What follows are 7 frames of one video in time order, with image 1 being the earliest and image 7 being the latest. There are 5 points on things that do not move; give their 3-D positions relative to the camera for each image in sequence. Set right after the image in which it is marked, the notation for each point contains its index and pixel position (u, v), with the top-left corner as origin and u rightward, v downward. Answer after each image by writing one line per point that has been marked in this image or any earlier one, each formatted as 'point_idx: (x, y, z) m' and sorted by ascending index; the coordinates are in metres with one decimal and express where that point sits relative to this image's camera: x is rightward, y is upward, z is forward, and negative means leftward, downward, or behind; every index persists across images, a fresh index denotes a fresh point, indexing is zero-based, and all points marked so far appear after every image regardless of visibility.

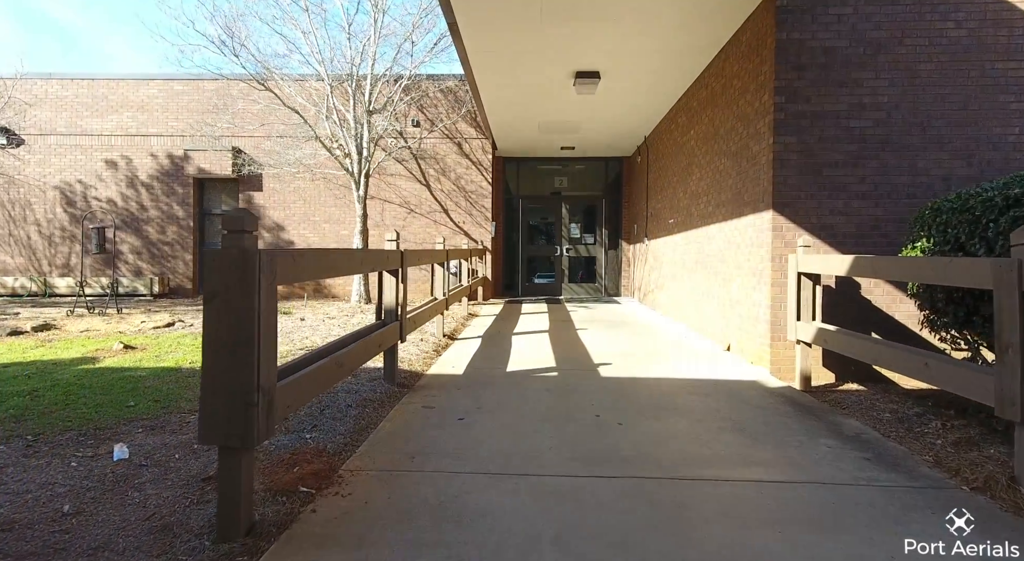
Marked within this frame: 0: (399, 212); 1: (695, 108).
0: (-2.5, +1.5, +12.1) m
1: (+2.6, +2.4, +7.7) m
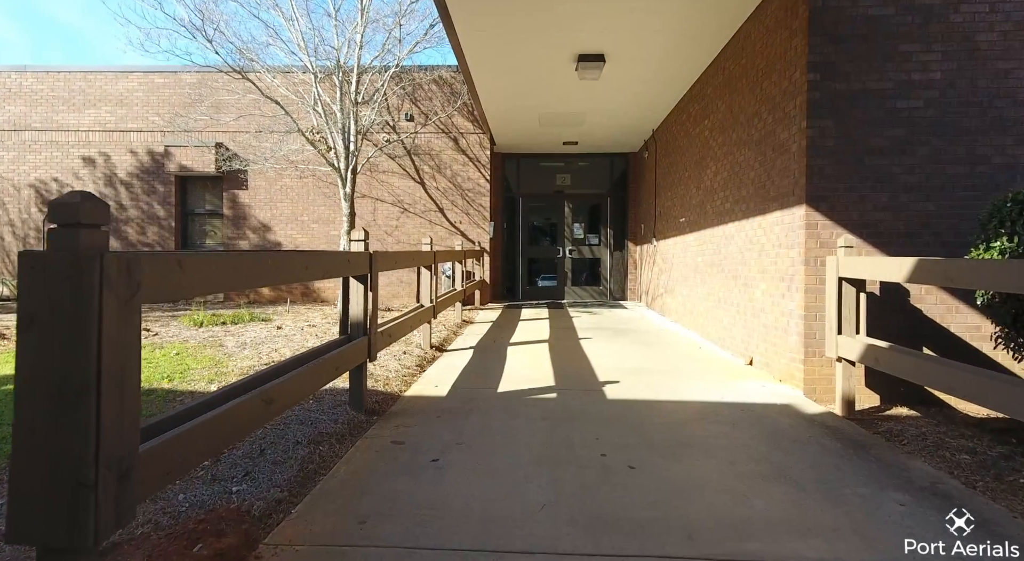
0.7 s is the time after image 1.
0: (-2.5, +1.4, +11.4) m
1: (+2.5, +2.4, +7.0) m
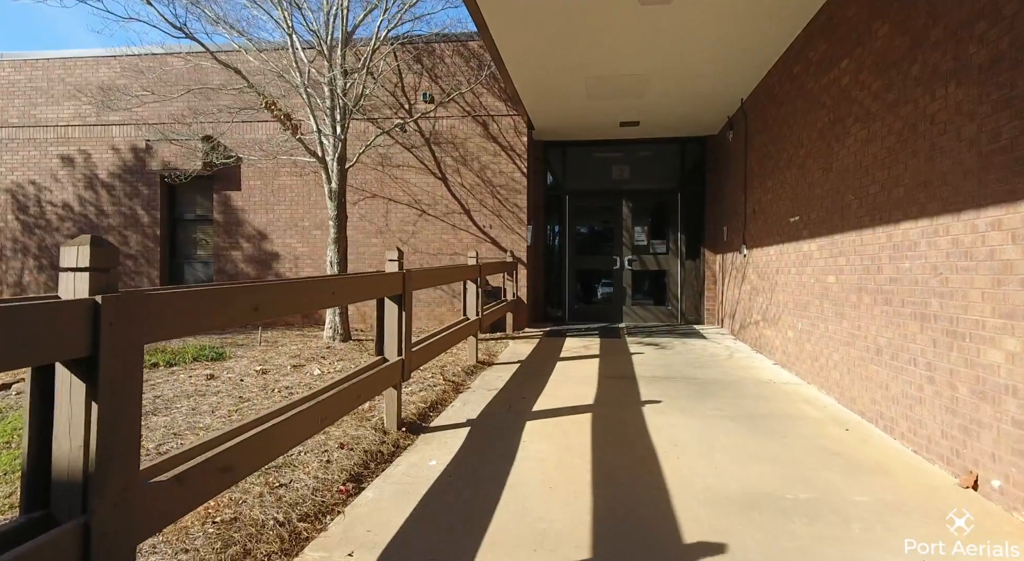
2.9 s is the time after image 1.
0: (-1.8, +1.1, +9.4) m
1: (+2.8, +2.1, +4.4) m
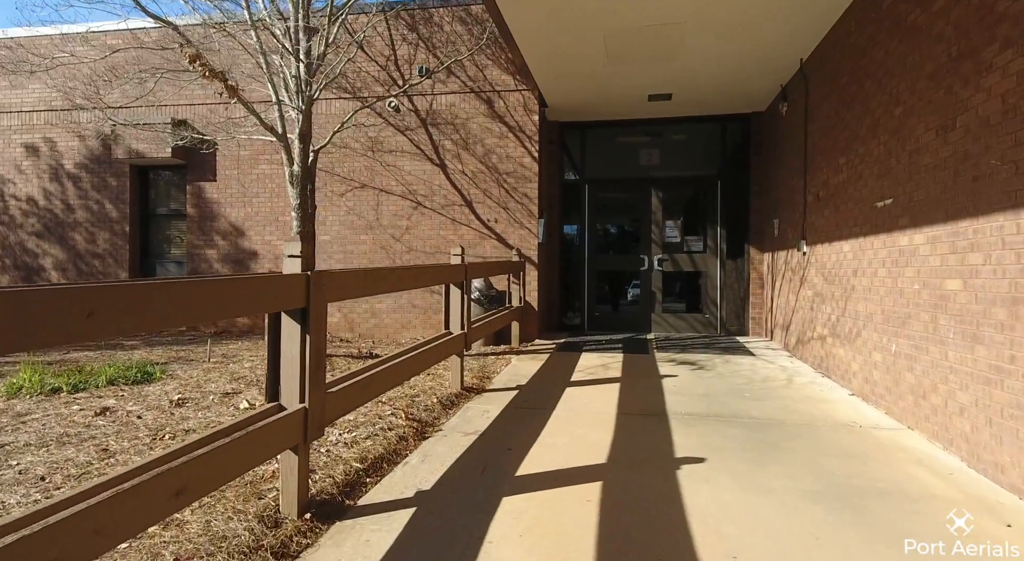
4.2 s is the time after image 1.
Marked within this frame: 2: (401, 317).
0: (-1.7, +1.1, +8.2) m
1: (+2.6, +2.1, +3.0) m
2: (-1.6, -0.5, +8.0) m
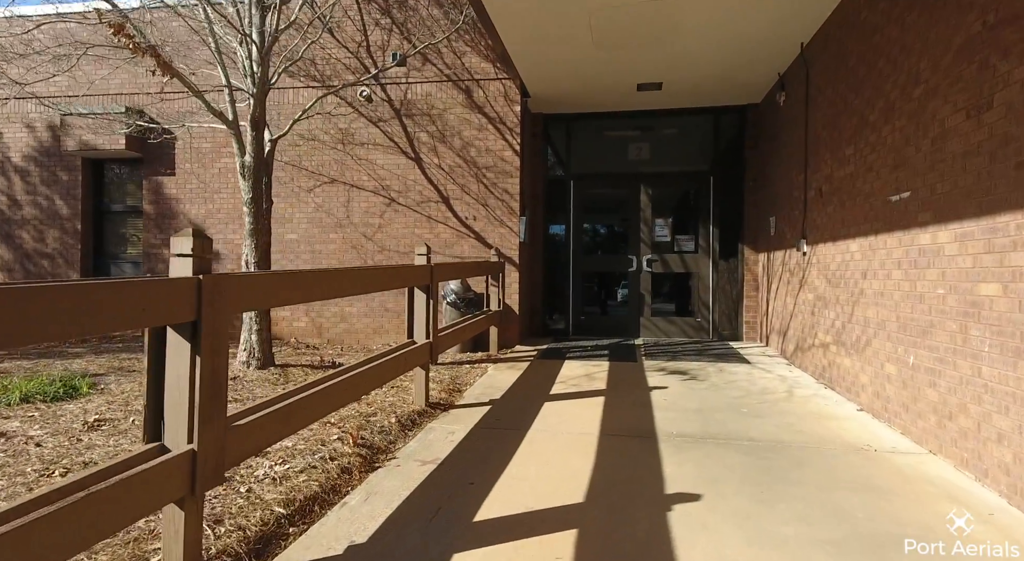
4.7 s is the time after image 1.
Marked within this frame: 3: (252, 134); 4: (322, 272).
0: (-1.9, +1.1, +7.6) m
1: (+2.4, +2.1, +2.5) m
2: (-1.9, -0.6, +7.5) m
3: (-2.4, +1.4, +5.1) m
4: (-1.0, +0.1, +2.9) m
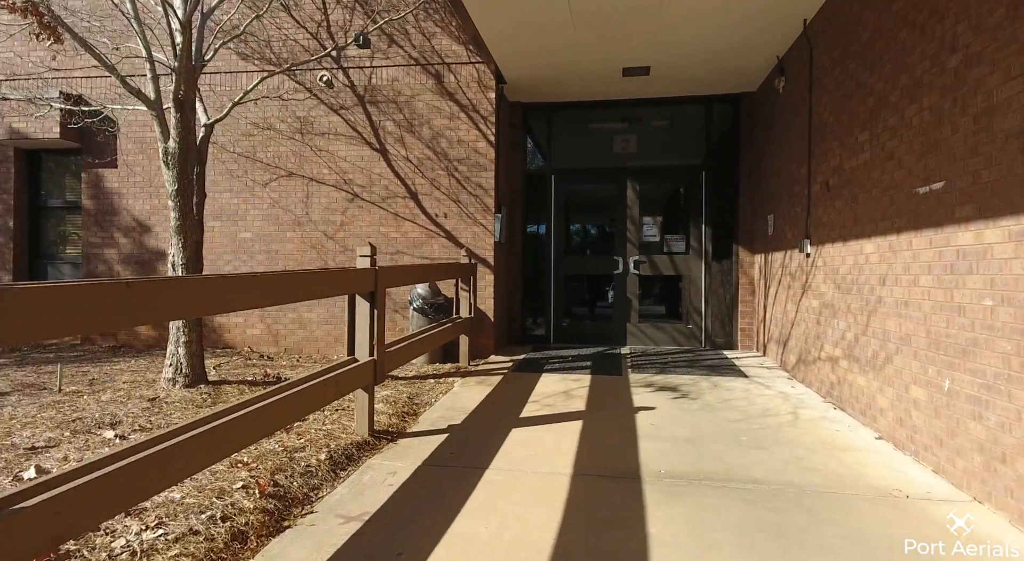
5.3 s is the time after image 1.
0: (-2.3, +1.0, +7.0) m
1: (+2.2, +2.0, +1.9) m
2: (-2.2, -0.6, +6.8) m
3: (-2.7, +1.3, +4.4) m
4: (-1.2, 0.0, +2.2) m
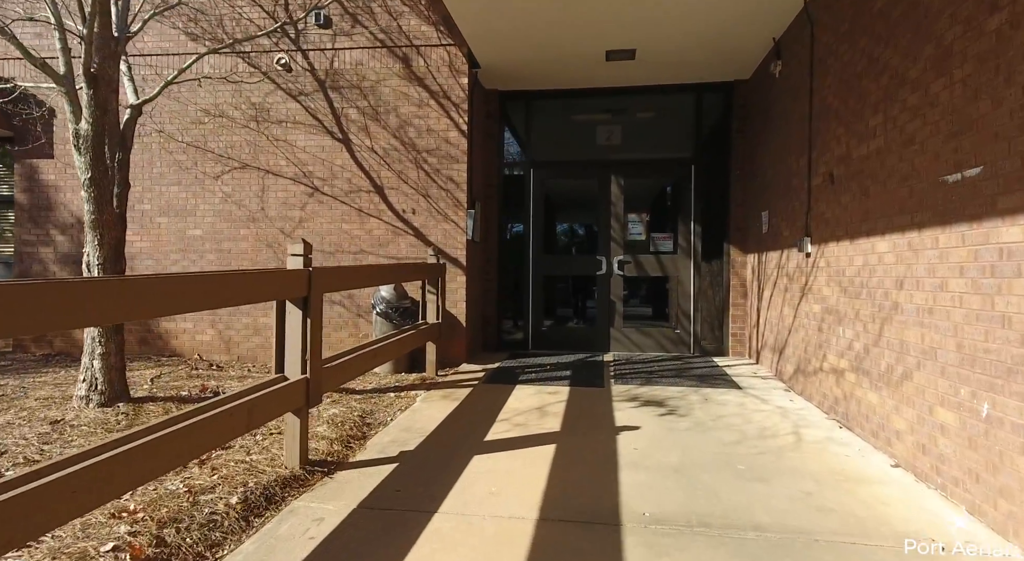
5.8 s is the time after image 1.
0: (-2.6, +1.0, +6.4) m
1: (+2.0, +2.0, +1.4) m
2: (-2.5, -0.6, +6.2) m
3: (-3.0, +1.3, +3.8) m
4: (-1.4, 0.0, +1.6) m
